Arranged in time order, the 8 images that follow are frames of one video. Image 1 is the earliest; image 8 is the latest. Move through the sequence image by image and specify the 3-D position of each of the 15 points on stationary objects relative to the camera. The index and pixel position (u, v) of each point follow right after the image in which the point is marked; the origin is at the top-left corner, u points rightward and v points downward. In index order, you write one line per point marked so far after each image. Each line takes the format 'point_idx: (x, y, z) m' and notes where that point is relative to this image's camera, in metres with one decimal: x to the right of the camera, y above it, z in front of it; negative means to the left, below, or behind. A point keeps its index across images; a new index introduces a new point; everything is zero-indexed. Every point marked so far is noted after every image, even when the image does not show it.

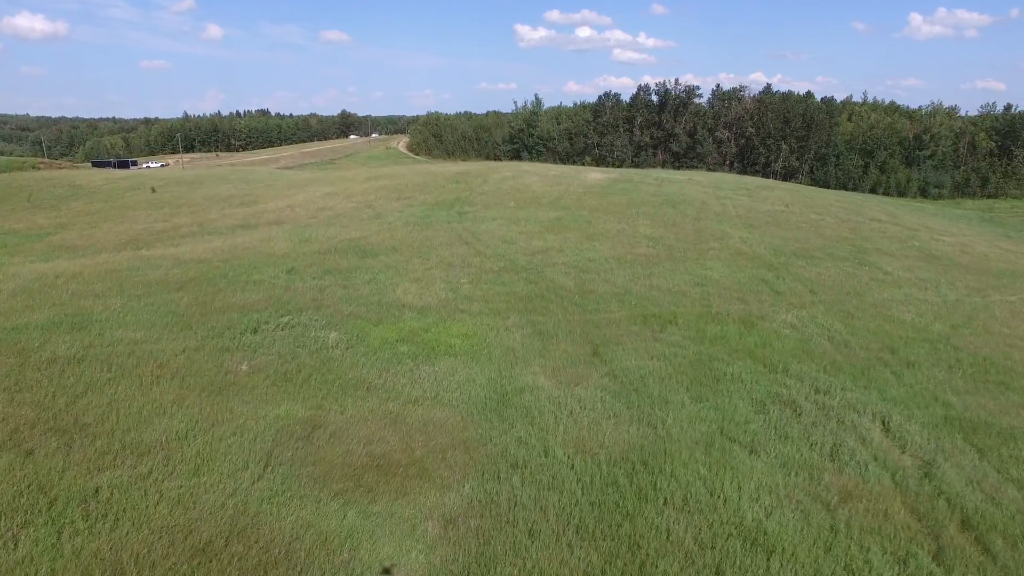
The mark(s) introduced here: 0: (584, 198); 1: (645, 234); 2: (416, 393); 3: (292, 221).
0: (+2.2, +2.8, +18.0) m
1: (+3.1, +1.2, +13.4) m
2: (-0.9, -1.0, +5.5) m
3: (-6.1, +1.9, +16.0) m
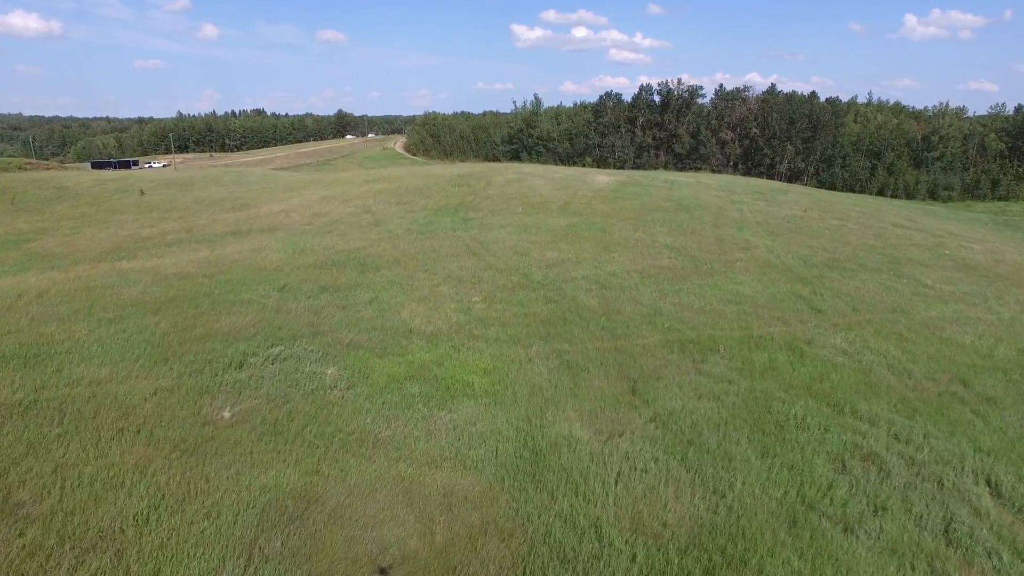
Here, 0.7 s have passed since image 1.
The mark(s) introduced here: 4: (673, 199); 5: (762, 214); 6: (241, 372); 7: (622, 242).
0: (+2.4, +2.6, +17.1) m
1: (+3.3, +1.0, +12.6) m
2: (-0.6, -1.3, +4.6) m
3: (-5.9, +1.6, +15.1) m
4: (+5.1, +2.8, +18.5) m
5: (+7.5, +2.2, +17.2) m
6: (-2.7, -0.8, +5.7) m
7: (+2.3, +0.9, +12.3) m
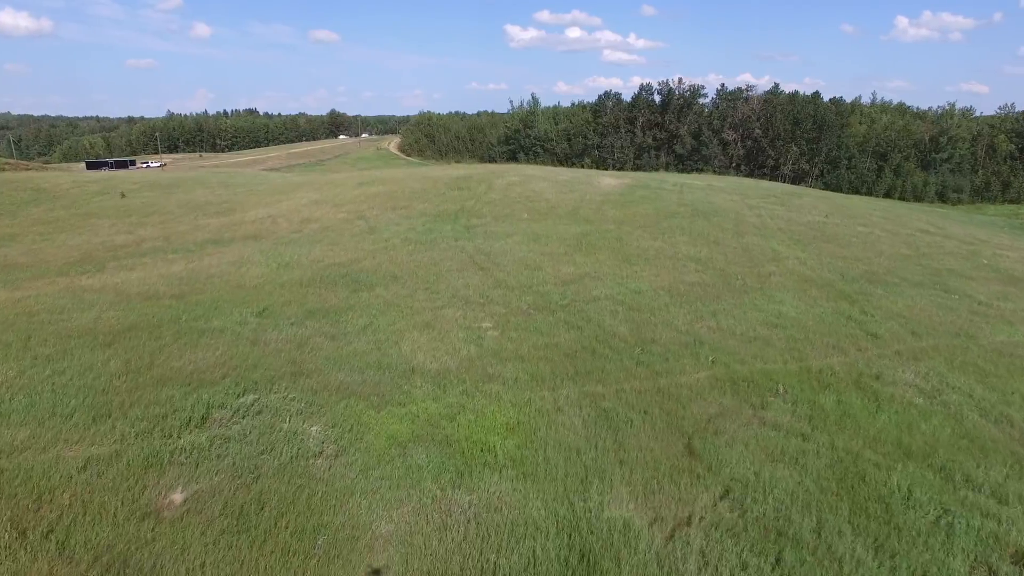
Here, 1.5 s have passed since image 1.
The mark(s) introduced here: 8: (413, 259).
0: (+2.6, +2.2, +16.0) m
1: (+3.4, +0.7, +11.4) m
2: (-0.4, -1.6, +3.4) m
3: (-5.7, +1.3, +13.9) m
4: (+5.2, +2.5, +17.4) m
5: (+7.6, +1.9, +16.2) m
6: (-2.5, -1.1, +4.6) m
7: (+2.5, +0.6, +11.1) m
8: (-1.8, +0.5, +10.2) m
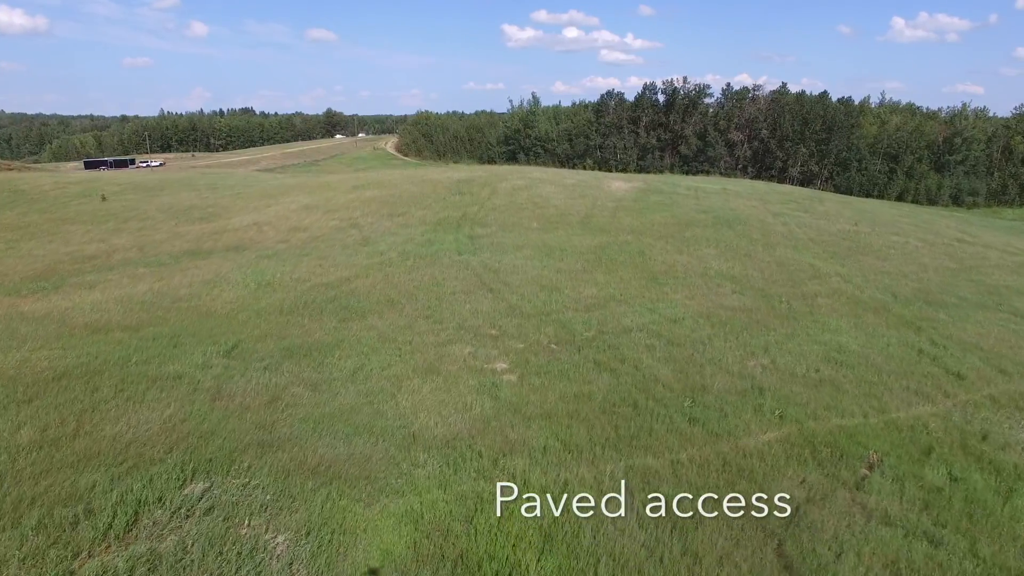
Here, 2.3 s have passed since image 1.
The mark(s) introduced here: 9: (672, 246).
0: (+2.7, +1.9, +14.8) m
1: (+3.6, +0.3, +10.2) m
2: (-0.1, -2.0, +2.1) m
3: (-5.6, +0.9, +12.6) m
4: (+5.4, +2.2, +16.2) m
5: (+7.7, +1.5, +14.9) m
6: (-2.2, -1.5, +3.3) m
7: (+2.7, +0.2, +9.9) m
8: (-1.6, +0.1, +9.0) m
9: (+3.3, +0.9, +11.9) m
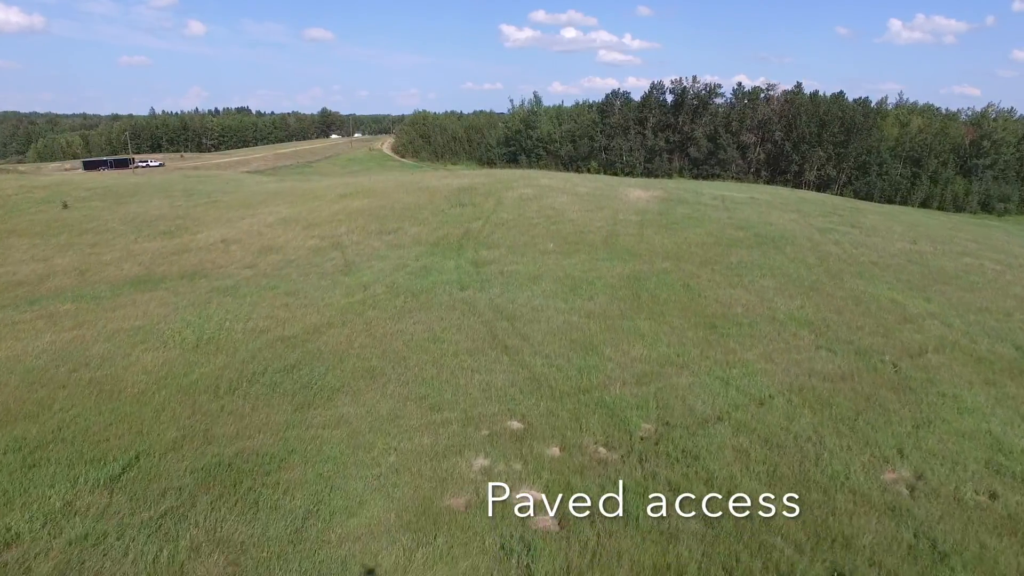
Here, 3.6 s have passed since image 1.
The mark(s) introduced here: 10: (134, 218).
0: (+2.9, +1.2, +12.7) m
1: (+3.9, -0.4, +8.1) m
2: (+0.1, -2.6, 0.0) m
3: (-5.3, +0.3, +10.5) m
4: (+5.6, +1.5, +14.1) m
5: (+8.0, +0.9, +12.9) m
6: (-2.0, -2.2, +1.2) m
7: (+2.9, -0.4, +7.8) m
8: (-1.3, -0.5, +6.8) m
9: (+3.5, +0.2, +9.8) m
10: (-11.8, +2.2, +18.1) m
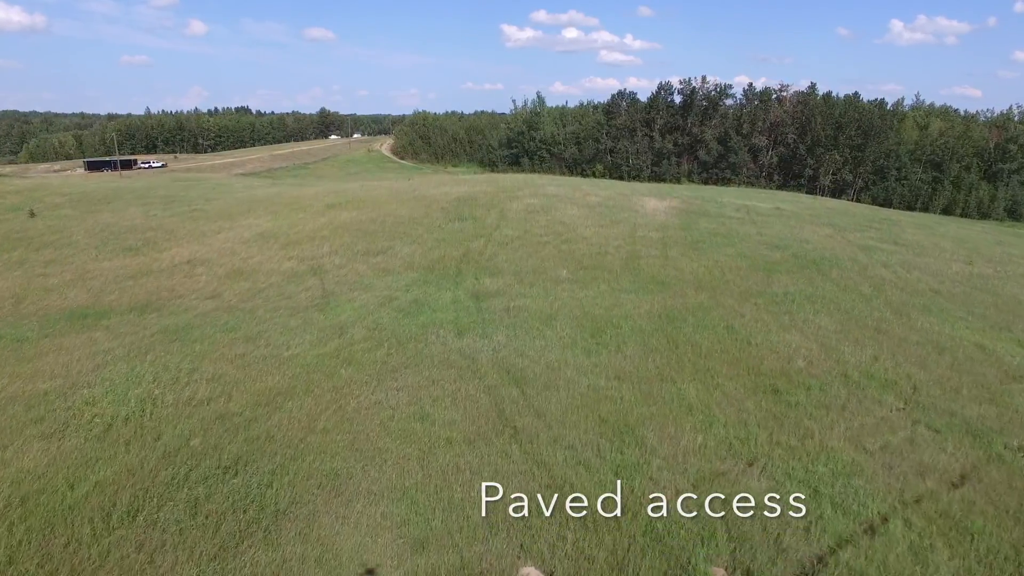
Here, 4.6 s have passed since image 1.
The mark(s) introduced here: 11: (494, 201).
0: (+3.1, +0.7, +11.1) m
1: (+4.0, -0.9, +6.5) m
2: (+0.2, -3.2, -1.6) m
3: (-5.2, -0.3, +8.9) m
4: (+5.7, +0.9, +12.5) m
5: (+8.1, +0.3, +11.3) m
6: (-1.9, -2.7, -0.4) m
7: (+3.0, -1.0, +6.2) m
8: (-1.2, -1.1, +5.3) m
9: (+3.6, -0.3, +8.2) m
10: (-11.7, +1.7, +16.5) m
11: (-0.5, +2.3, +15.2) m
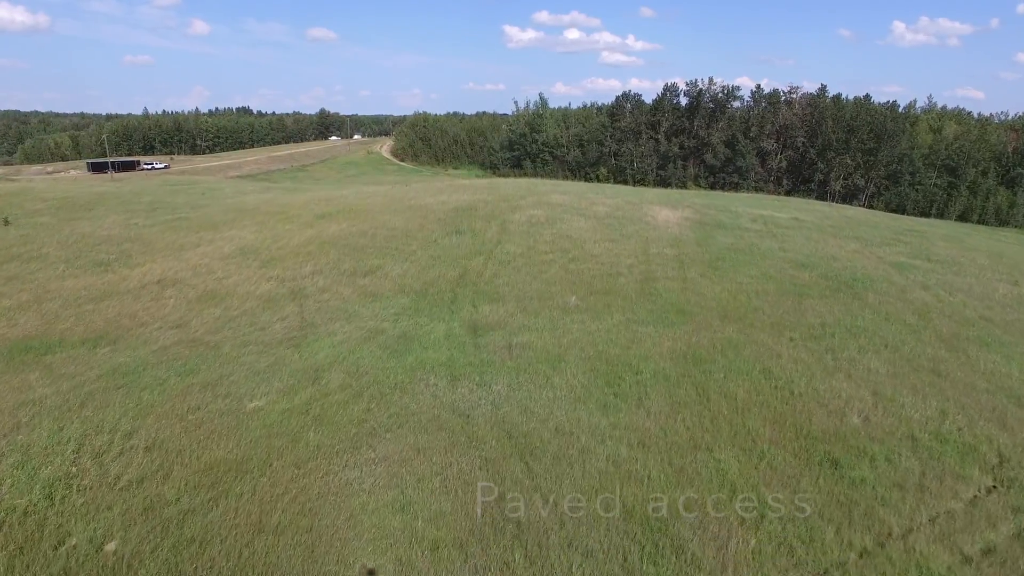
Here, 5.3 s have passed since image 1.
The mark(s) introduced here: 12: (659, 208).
0: (+3.1, +0.2, +10.0) m
1: (+4.0, -1.4, +5.5) m
2: (+0.2, -3.6, -2.6) m
3: (-5.2, -0.7, +7.8) m
4: (+5.8, +0.5, +11.4) m
5: (+8.1, -0.2, +10.2) m
6: (-1.9, -3.1, -1.5) m
7: (+3.1, -1.4, +5.1) m
8: (-1.2, -1.5, +4.2) m
9: (+3.7, -0.8, +7.2) m
10: (-11.7, +1.3, +15.5) m
11: (-0.4, +1.9, +14.2) m
12: (+4.2, +2.3, +16.4) m
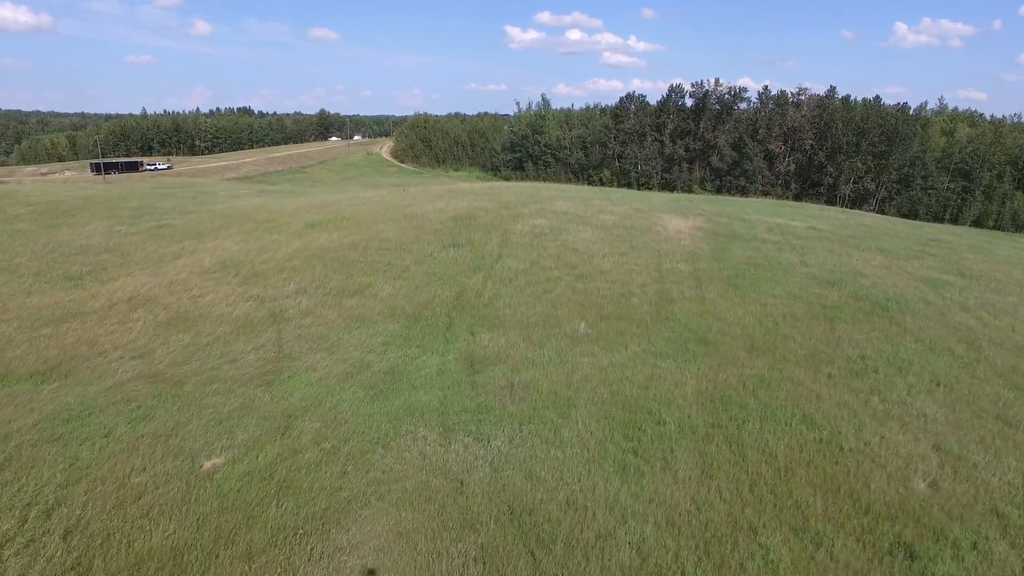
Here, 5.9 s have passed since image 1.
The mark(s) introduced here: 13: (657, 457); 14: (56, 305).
0: (+3.1, -0.1, +9.1) m
1: (+4.0, -1.7, +4.6) m
2: (+0.2, -3.9, -3.5) m
3: (-5.2, -1.0, +7.0) m
4: (+5.8, +0.1, +10.5) m
5: (+8.2, -0.5, +9.3) m
6: (-1.9, -3.4, -2.4) m
7: (+3.1, -1.8, +4.2) m
8: (-1.2, -1.8, +3.3) m
9: (+3.7, -1.1, +6.3) m
10: (-11.6, +1.0, +14.6) m
11: (-0.4, +1.5, +13.3) m
12: (+4.2, +1.9, +15.5) m
13: (+1.3, -1.4, +4.9) m
14: (-7.8, -0.3, +9.9) m
